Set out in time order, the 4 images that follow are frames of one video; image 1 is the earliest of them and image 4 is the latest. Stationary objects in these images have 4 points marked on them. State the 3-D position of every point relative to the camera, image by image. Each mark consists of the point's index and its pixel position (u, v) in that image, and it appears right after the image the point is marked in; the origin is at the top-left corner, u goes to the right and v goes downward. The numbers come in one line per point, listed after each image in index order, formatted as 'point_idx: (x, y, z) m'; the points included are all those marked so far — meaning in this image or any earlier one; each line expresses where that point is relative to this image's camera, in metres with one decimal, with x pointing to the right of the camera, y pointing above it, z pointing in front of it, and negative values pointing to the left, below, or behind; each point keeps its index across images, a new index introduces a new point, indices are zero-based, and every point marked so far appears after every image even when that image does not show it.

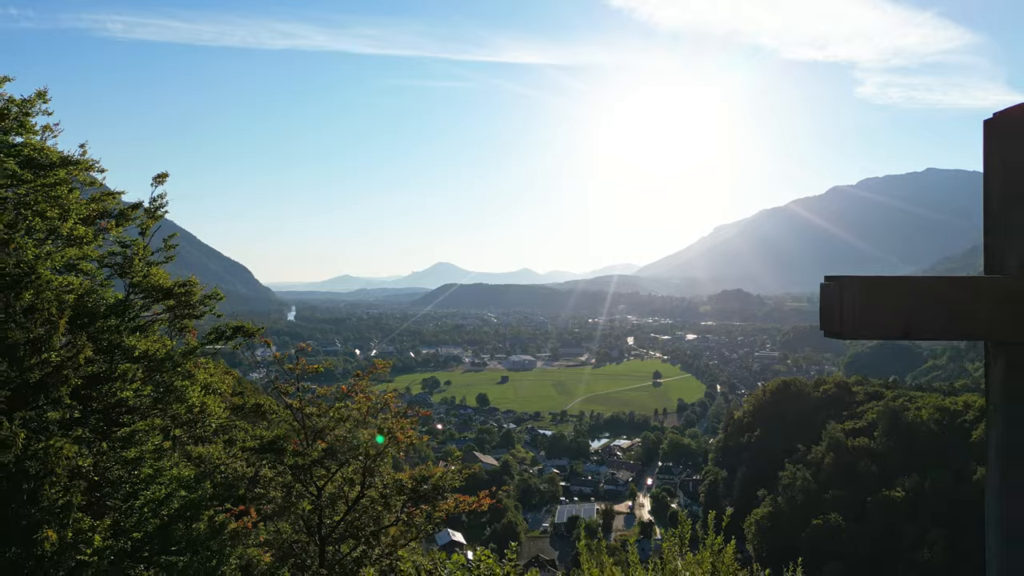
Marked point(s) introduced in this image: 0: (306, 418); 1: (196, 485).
0: (-3.5, -2.2, +10.2) m
1: (-4.0, -2.5, +7.6) m
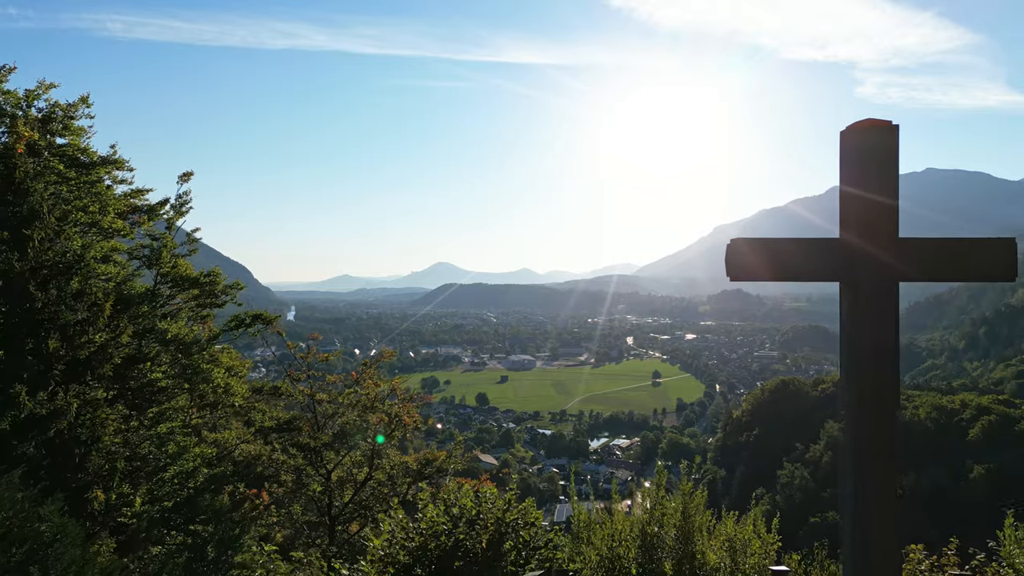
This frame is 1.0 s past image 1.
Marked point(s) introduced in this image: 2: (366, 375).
0: (-3.5, -2.1, +10.9) m
1: (-4.0, -2.4, +8.2) m
2: (-2.8, -1.6, +11.3) m
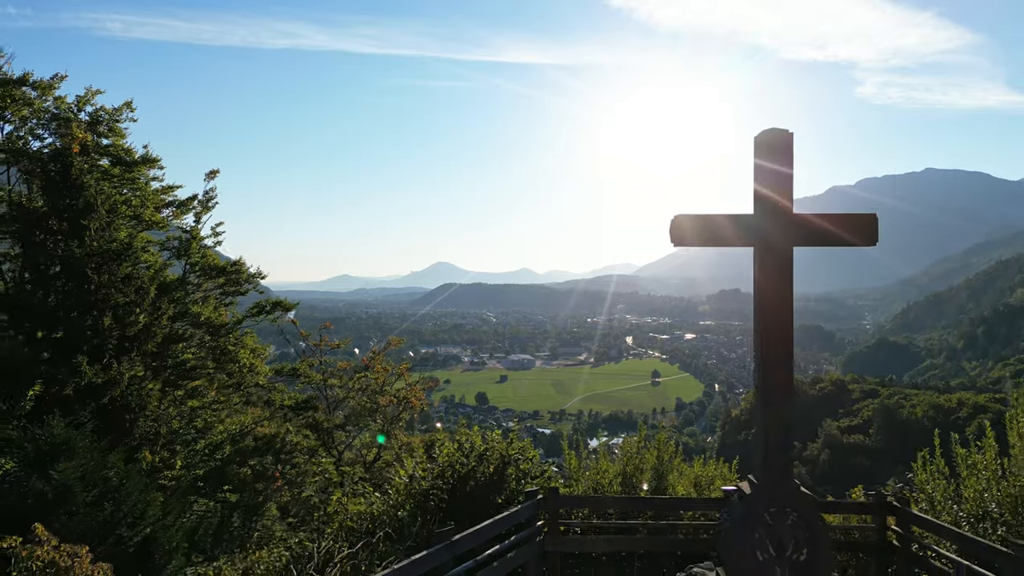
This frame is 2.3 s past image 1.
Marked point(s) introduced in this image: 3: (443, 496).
0: (-3.5, -1.9, +11.6) m
1: (-4.0, -2.2, +8.9) m
2: (-2.7, -1.5, +12.1) m
3: (-0.5, -1.4, +4.1) m
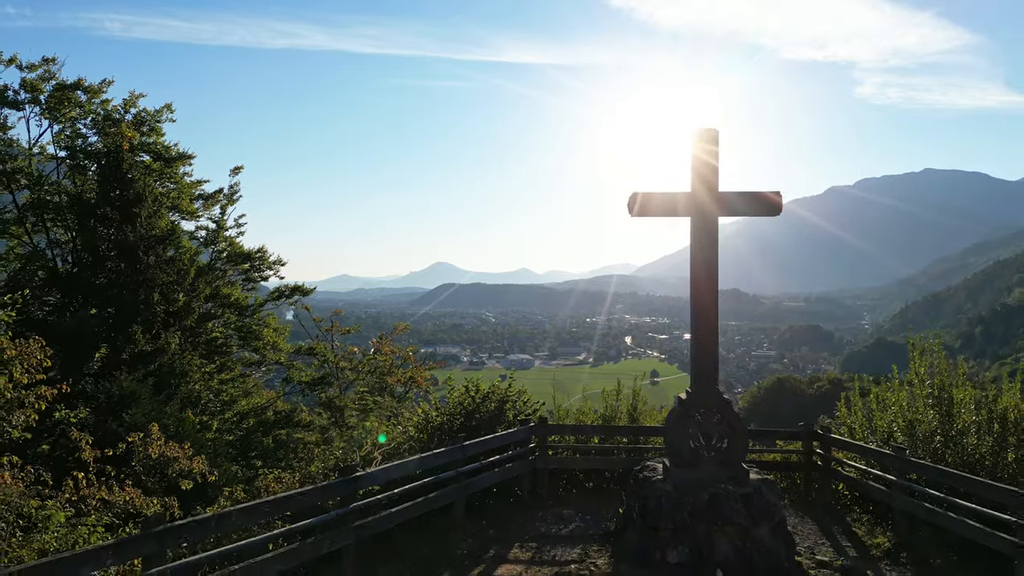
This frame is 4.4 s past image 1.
0: (-3.5, -1.7, +12.5) m
1: (-4.0, -2.0, +9.8) m
2: (-2.8, -1.2, +13.0) m
3: (-0.5, -1.1, +5.0) m
